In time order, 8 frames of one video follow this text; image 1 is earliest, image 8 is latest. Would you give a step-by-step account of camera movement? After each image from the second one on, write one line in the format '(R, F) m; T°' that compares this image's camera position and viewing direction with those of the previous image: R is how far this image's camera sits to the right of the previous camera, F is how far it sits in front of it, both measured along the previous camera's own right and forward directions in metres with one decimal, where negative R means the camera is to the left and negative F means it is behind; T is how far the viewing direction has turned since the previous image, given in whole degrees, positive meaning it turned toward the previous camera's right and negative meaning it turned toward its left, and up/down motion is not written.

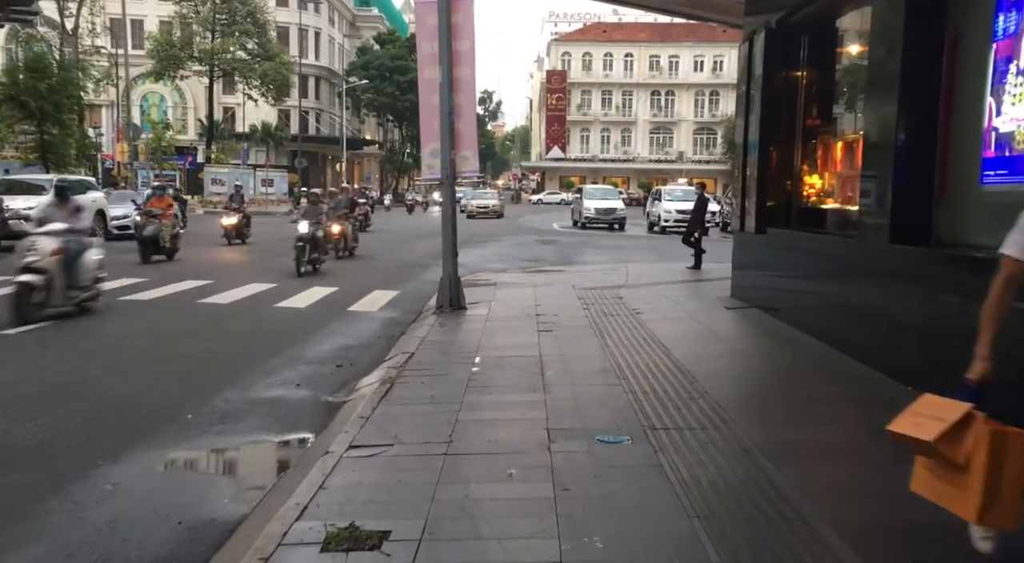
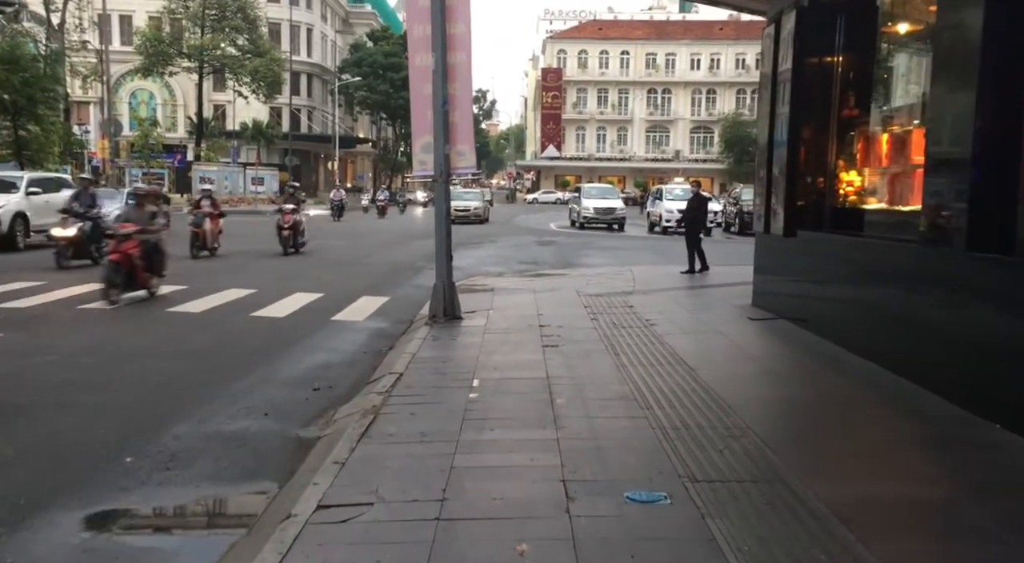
(-0.1, +1.1) m; 0°
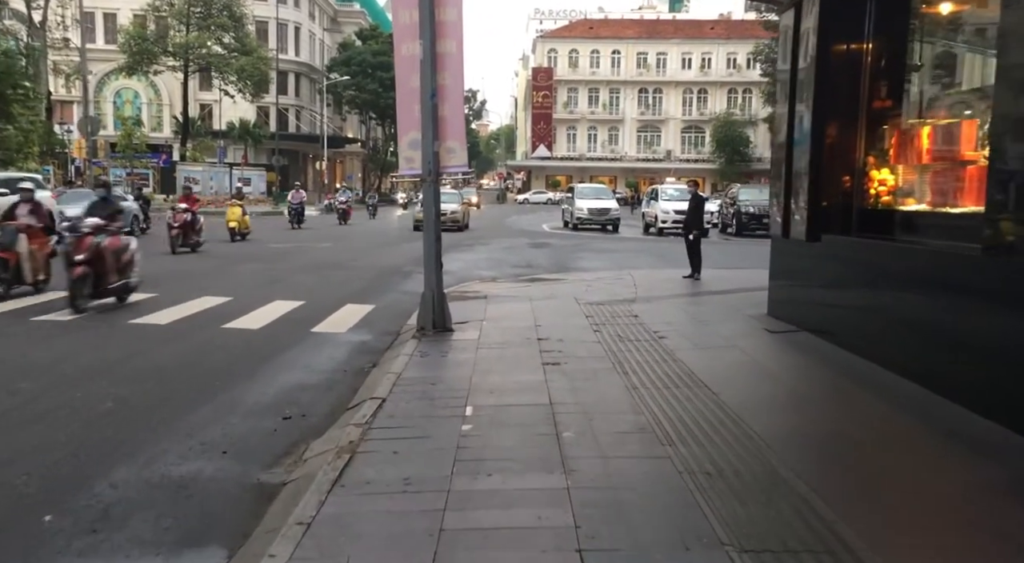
(-0.1, +0.9) m; +1°
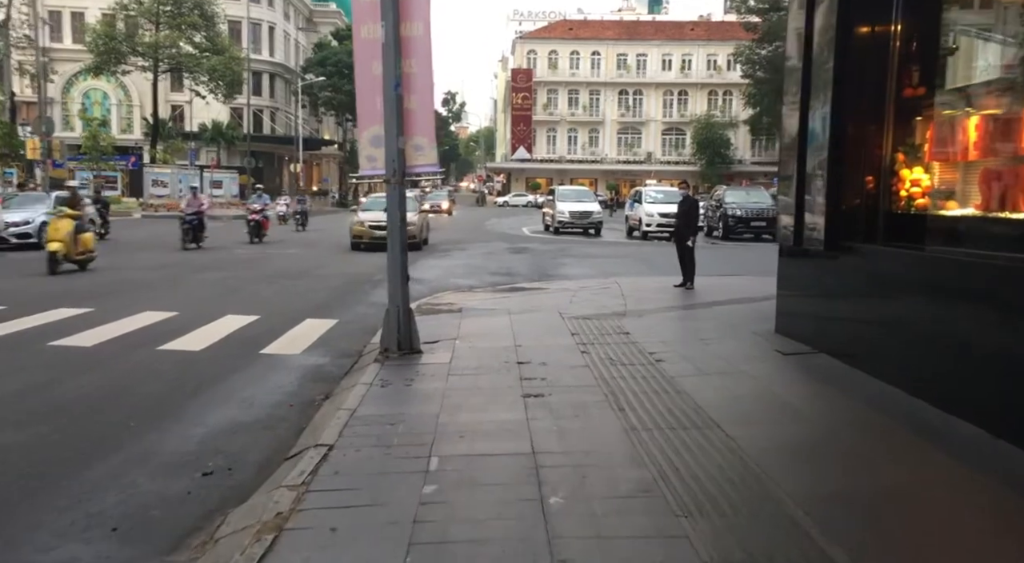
(0.0, +1.2) m; +1°
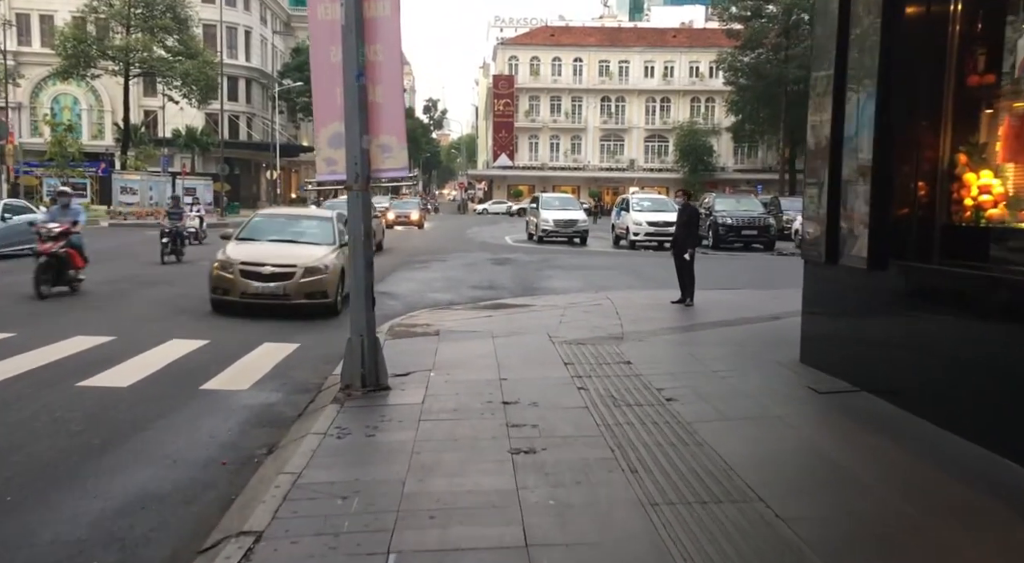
(0.0, +1.4) m; +1°
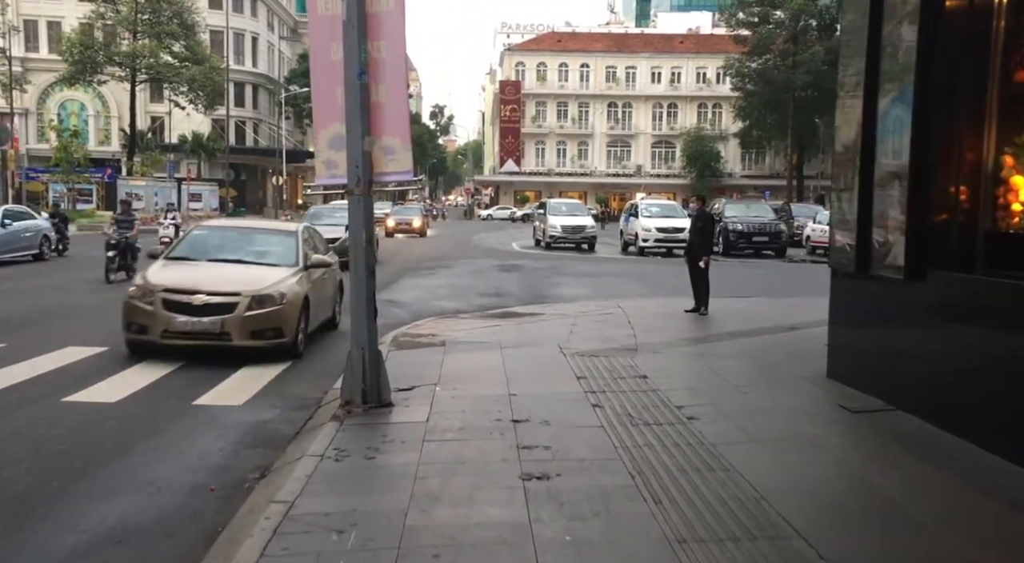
(0.0, +0.4) m; 0°
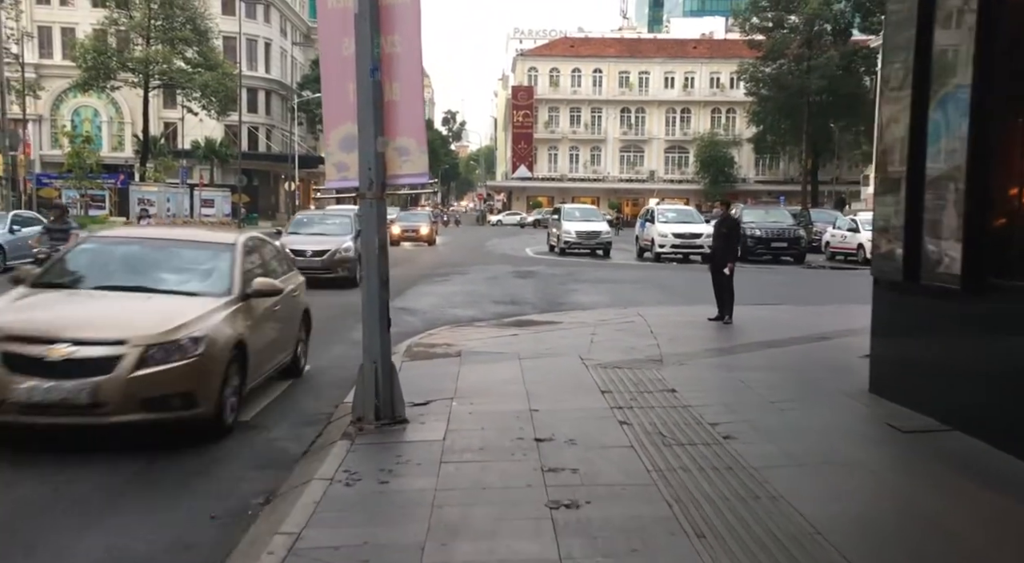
(-0.1, +0.4) m; -1°
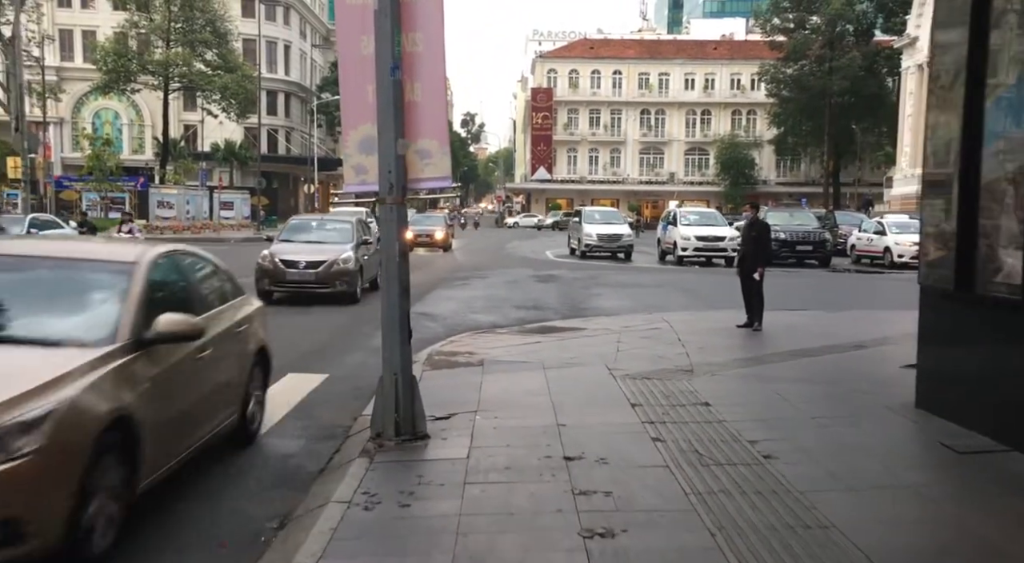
(-0.1, +0.3) m; -1°
